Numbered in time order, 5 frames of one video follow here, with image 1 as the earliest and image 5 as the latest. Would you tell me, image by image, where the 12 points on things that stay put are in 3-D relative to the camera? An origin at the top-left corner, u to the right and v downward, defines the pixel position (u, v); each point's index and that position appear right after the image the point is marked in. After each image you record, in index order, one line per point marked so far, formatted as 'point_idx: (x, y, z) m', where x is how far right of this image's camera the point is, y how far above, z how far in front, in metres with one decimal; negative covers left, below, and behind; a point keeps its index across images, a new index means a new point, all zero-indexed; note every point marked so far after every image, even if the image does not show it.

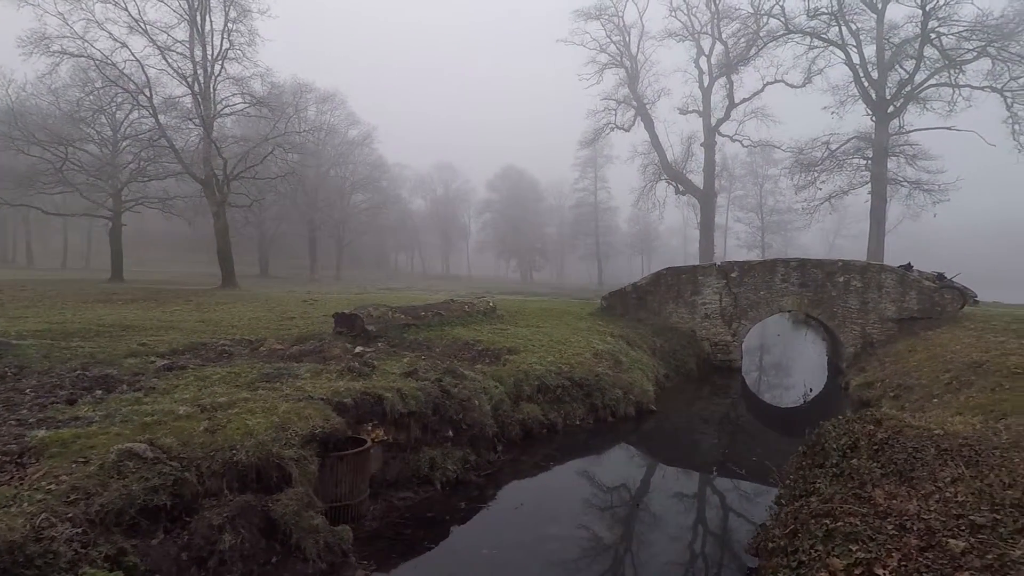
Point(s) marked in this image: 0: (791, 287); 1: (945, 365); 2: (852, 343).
0: (+7.7, 0.0, +15.9) m
1: (+8.0, -1.4, +10.6) m
2: (+9.0, -1.5, +15.3) m
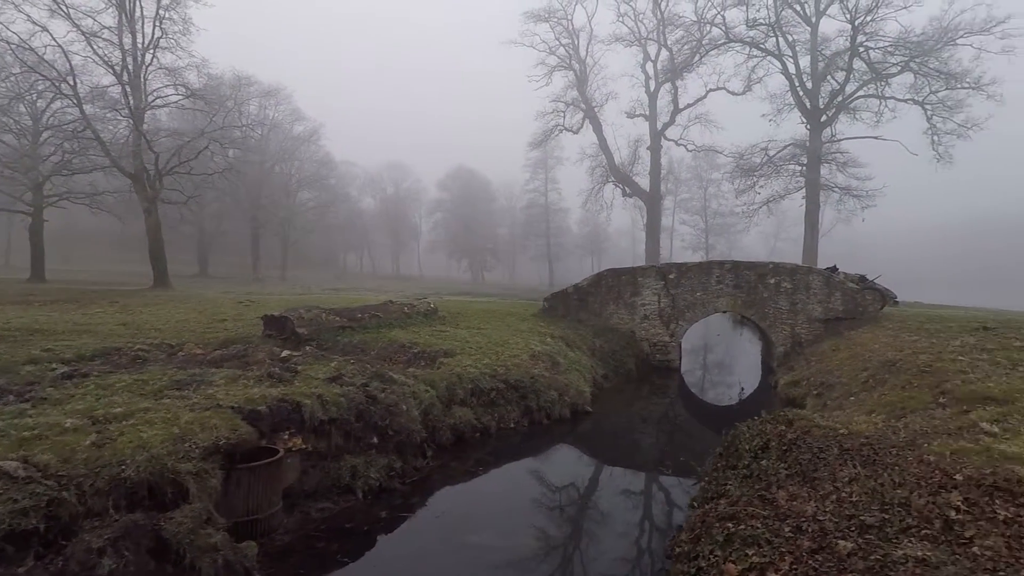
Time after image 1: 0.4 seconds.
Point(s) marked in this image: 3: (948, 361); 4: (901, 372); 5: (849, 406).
0: (+6.1, 0.0, +16.4) m
1: (+6.8, -1.5, +11.1) m
2: (+7.4, -1.5, +15.8) m
3: (+7.2, -1.2, +9.5) m
4: (+6.5, -1.4, +9.7) m
5: (+5.4, -1.9, +9.2) m
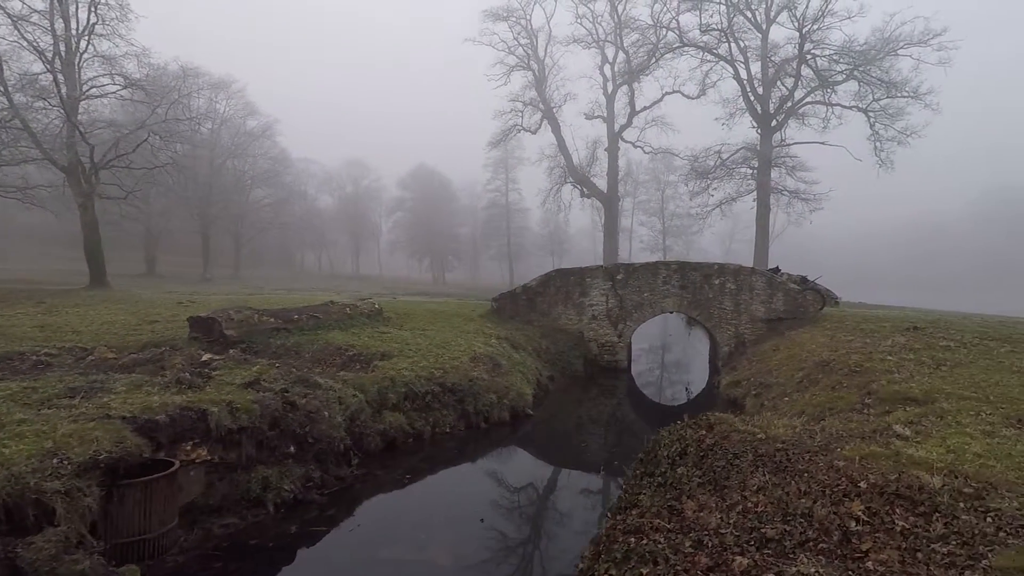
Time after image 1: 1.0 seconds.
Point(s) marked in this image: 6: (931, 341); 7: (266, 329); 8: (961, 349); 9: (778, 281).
0: (+4.6, 0.0, +16.4) m
1: (+5.6, -1.5, +11.2) m
2: (+6.0, -1.5, +16.0) m
3: (+6.1, -1.2, +9.6) m
4: (+5.5, -1.4, +9.8) m
5: (+4.4, -1.9, +9.2) m
6: (+7.8, -1.0, +10.7) m
7: (-5.4, -0.9, +12.5) m
8: (+7.7, -1.1, +9.9) m
9: (+7.2, +0.2, +15.5) m
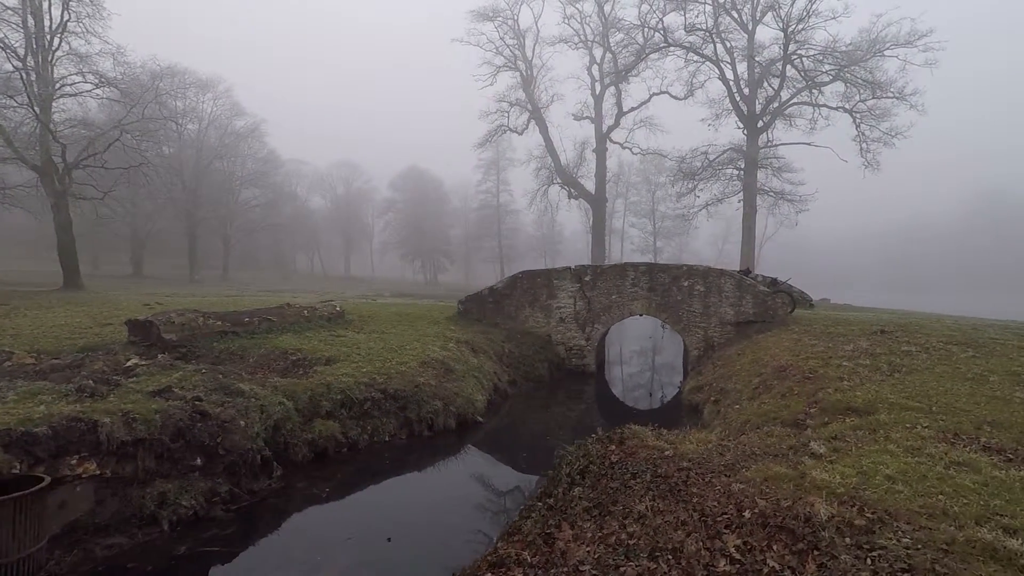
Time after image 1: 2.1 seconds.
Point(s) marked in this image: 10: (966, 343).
0: (+3.6, -0.1, +16.0) m
1: (+4.6, -1.5, +10.8) m
2: (+5.0, -1.6, +15.6) m
3: (+5.2, -1.3, +9.2) m
4: (+4.5, -1.5, +9.4) m
5: (+3.4, -1.9, +8.8) m
6: (+6.8, -1.0, +10.3) m
7: (-6.3, -0.9, +12.0) m
8: (+6.8, -1.1, +9.5) m
9: (+6.2, +0.1, +15.1) m
10: (+8.1, -1.0, +10.3) m
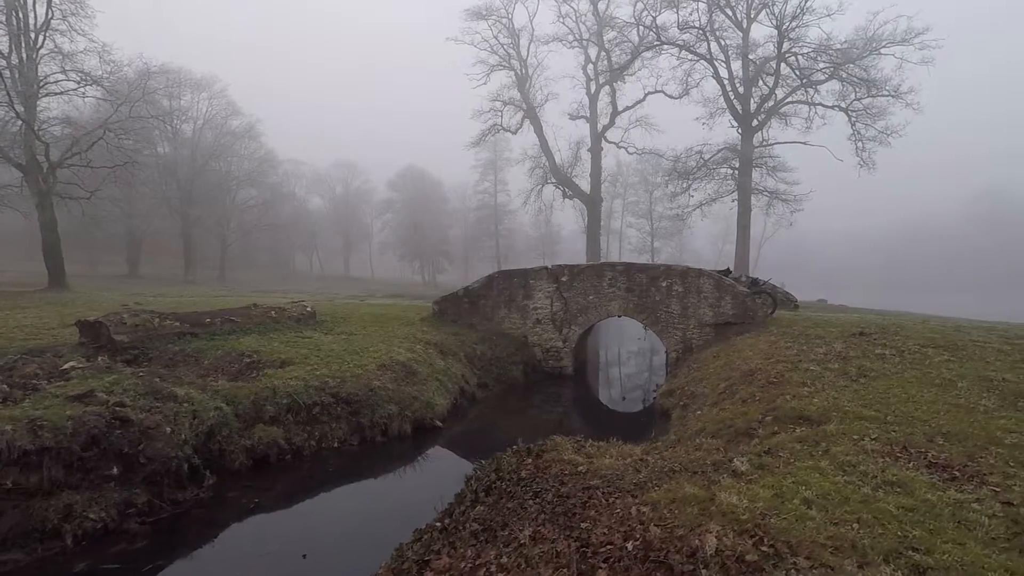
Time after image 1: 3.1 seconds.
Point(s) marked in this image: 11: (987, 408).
0: (+2.9, -0.1, +15.6) m
1: (+3.9, -1.5, +10.4) m
2: (+4.3, -1.6, +15.2) m
3: (+4.4, -1.3, +8.8) m
4: (+3.8, -1.5, +9.0) m
5: (+2.7, -1.9, +8.4) m
6: (+6.1, -1.0, +9.9) m
7: (-7.0, -0.9, +11.7) m
8: (+6.1, -1.1, +9.1) m
9: (+5.5, +0.1, +14.7) m
10: (+7.4, -1.0, +9.8) m
11: (+5.8, -1.5, +7.1) m
